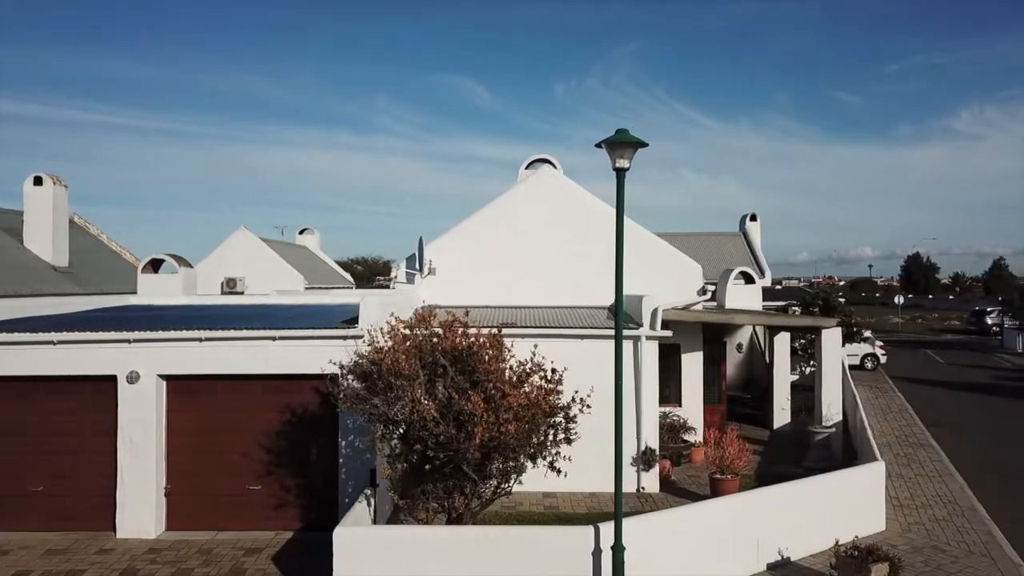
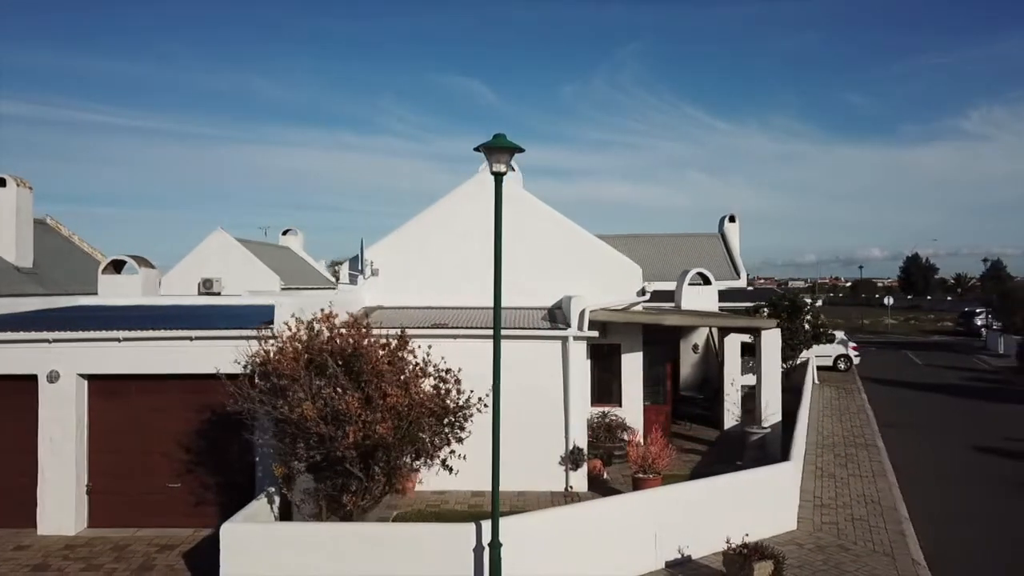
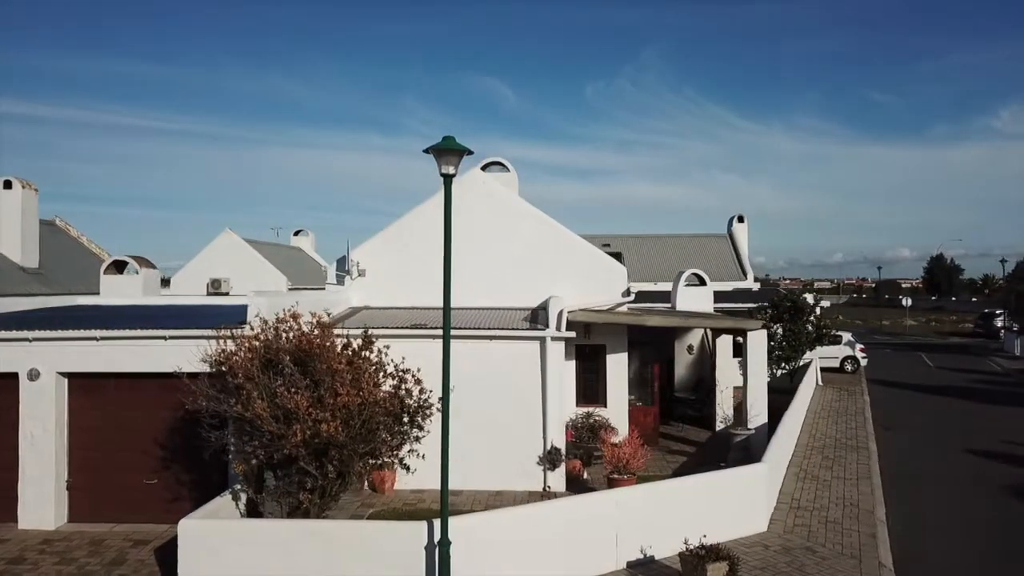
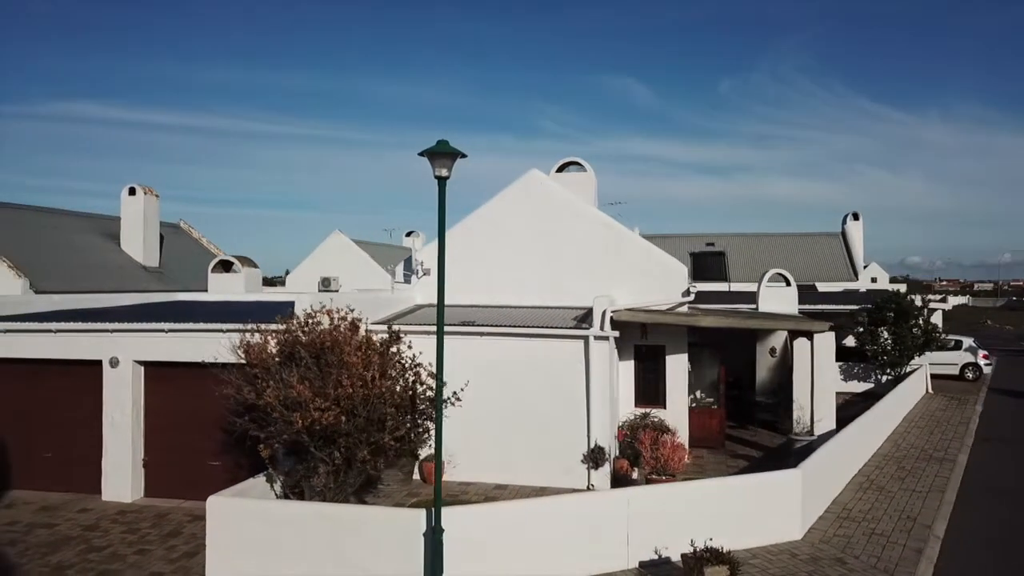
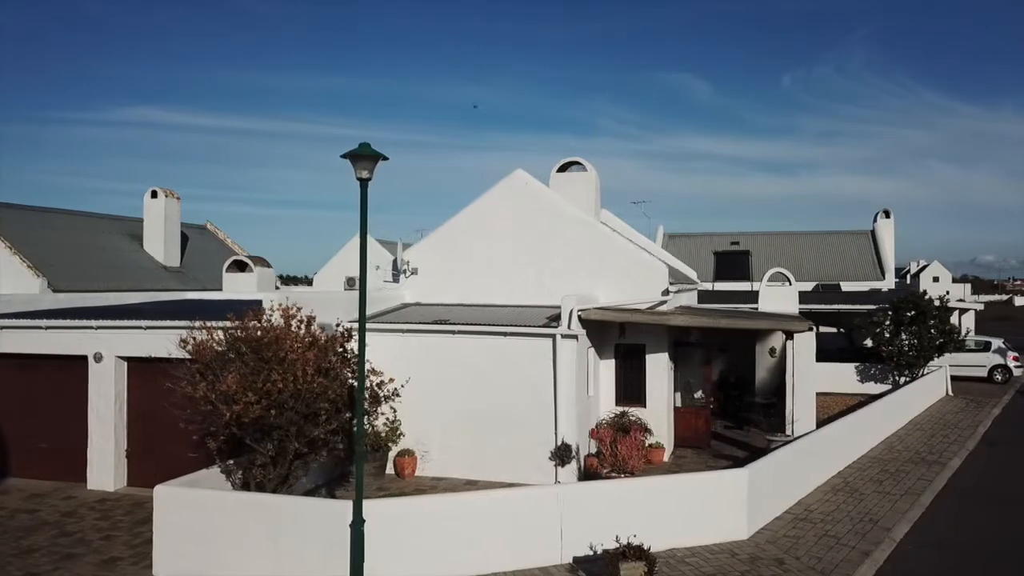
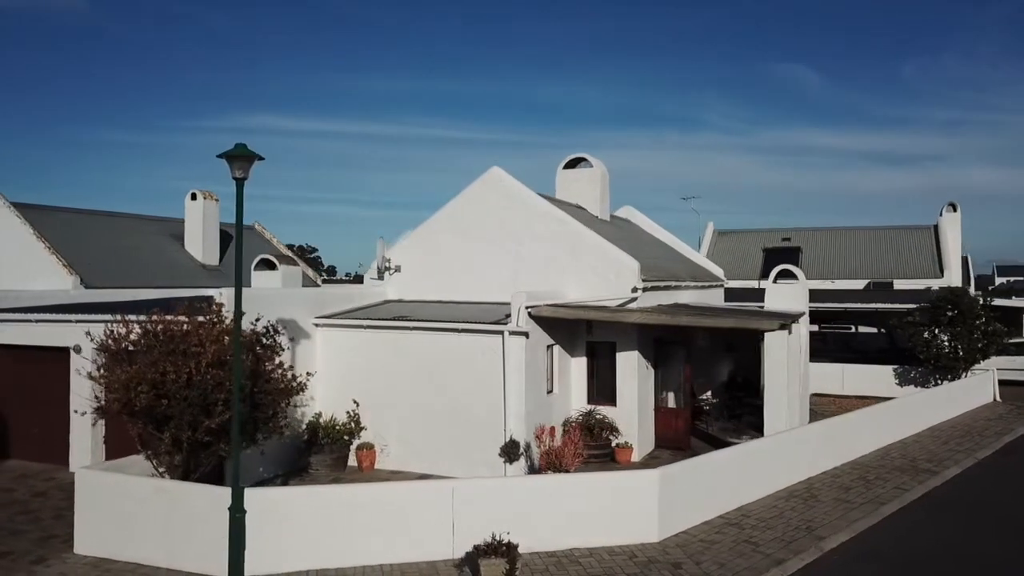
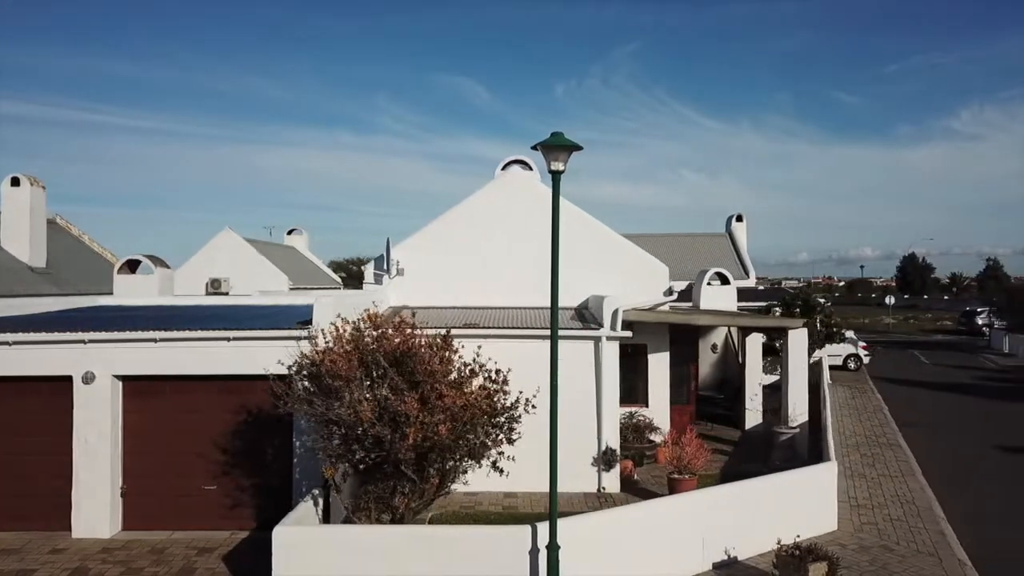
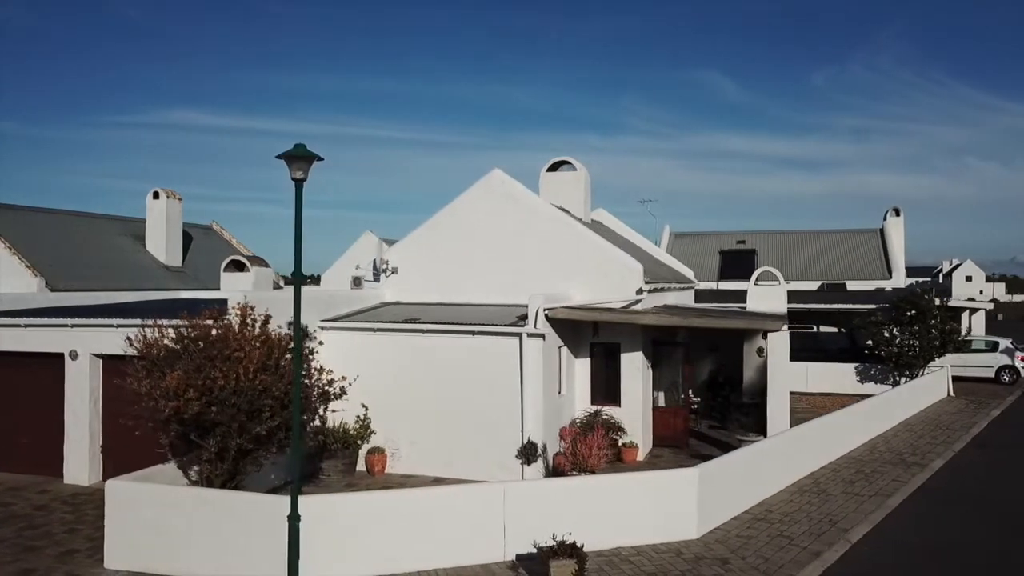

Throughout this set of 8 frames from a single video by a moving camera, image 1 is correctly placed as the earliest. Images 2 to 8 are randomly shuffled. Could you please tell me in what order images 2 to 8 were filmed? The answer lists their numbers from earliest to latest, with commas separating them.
7, 2, 3, 4, 5, 8, 6
